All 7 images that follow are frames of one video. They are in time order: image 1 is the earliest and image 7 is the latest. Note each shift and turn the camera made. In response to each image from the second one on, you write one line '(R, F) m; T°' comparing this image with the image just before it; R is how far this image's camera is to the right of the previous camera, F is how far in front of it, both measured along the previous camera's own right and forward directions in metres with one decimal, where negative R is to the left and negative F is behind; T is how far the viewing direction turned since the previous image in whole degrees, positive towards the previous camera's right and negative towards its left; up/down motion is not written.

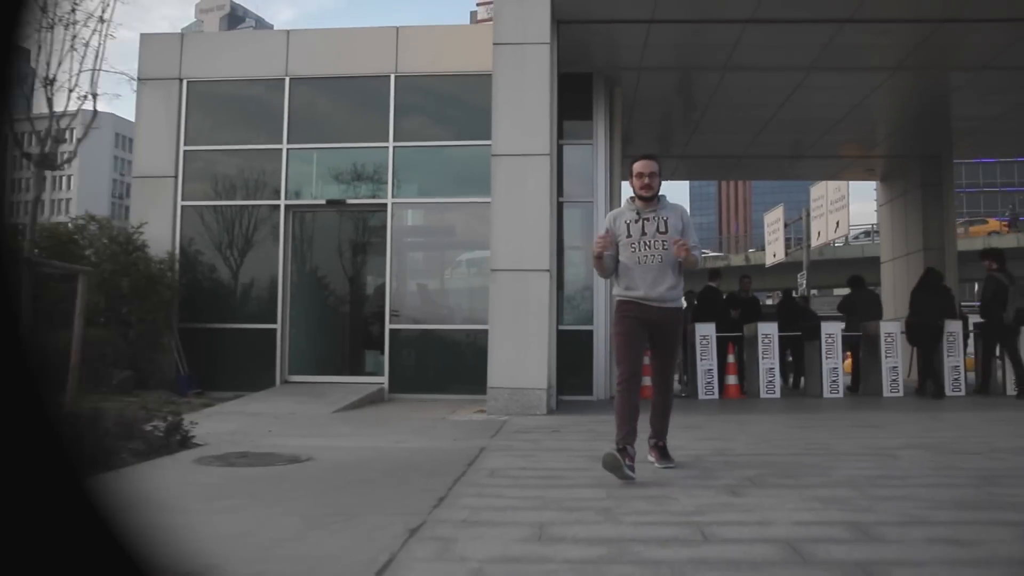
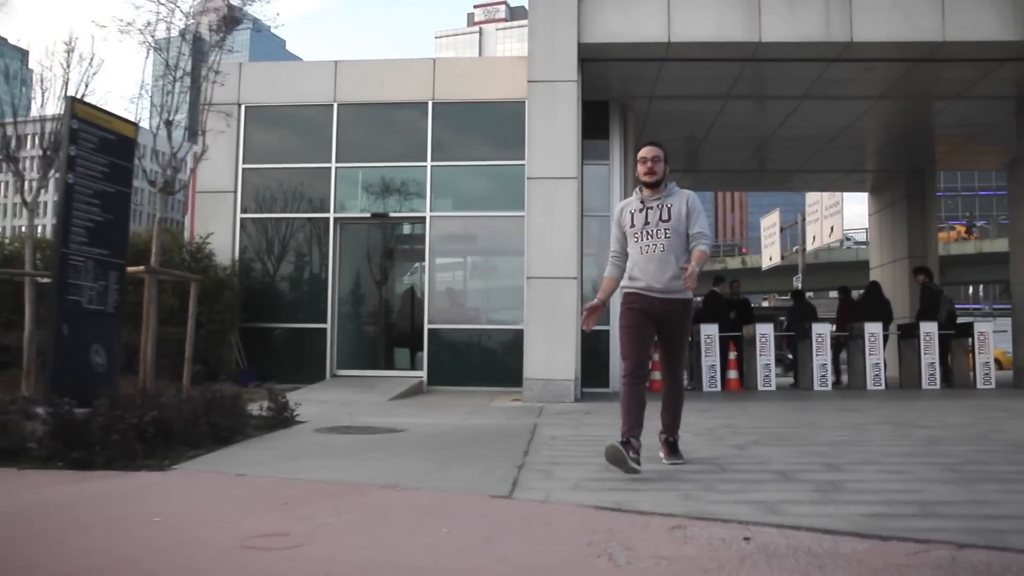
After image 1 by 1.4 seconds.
(-0.5, -1.4) m; 0°
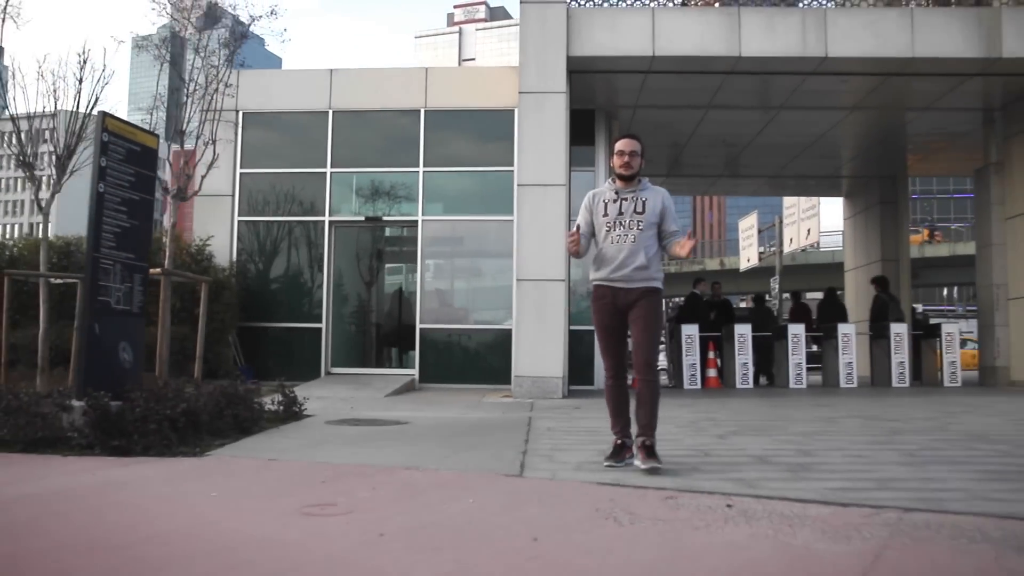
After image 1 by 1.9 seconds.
(-0.2, -0.5) m; +1°
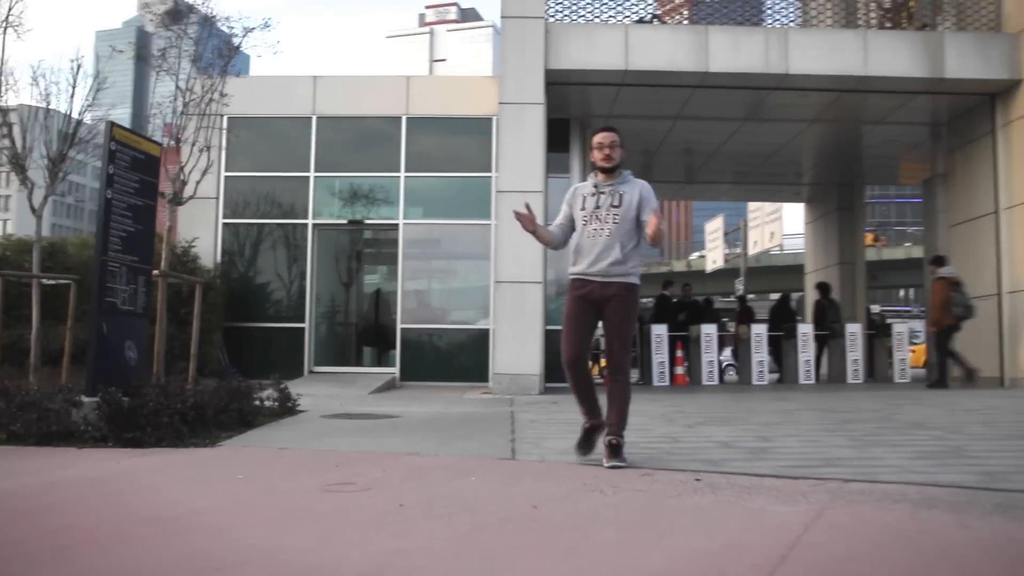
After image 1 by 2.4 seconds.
(-0.1, -0.5) m; +2°
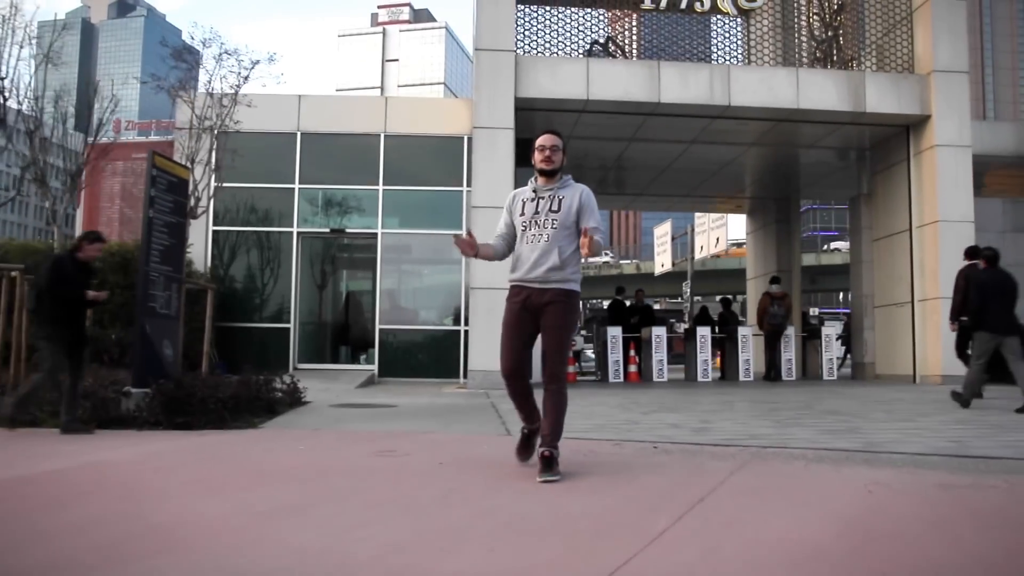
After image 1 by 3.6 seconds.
(-0.4, -1.3) m; +3°
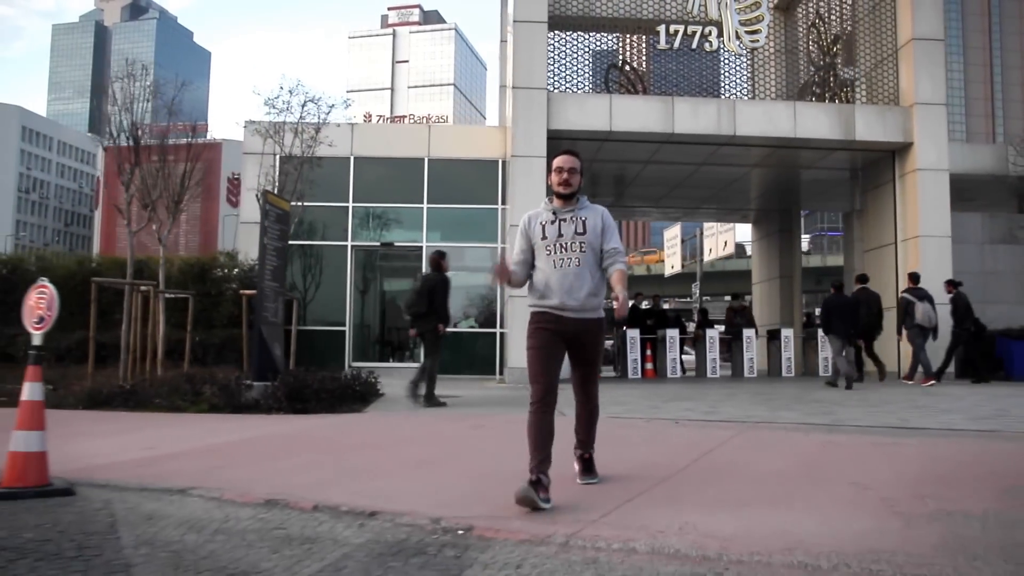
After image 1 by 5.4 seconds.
(-0.4, -2.0) m; -1°
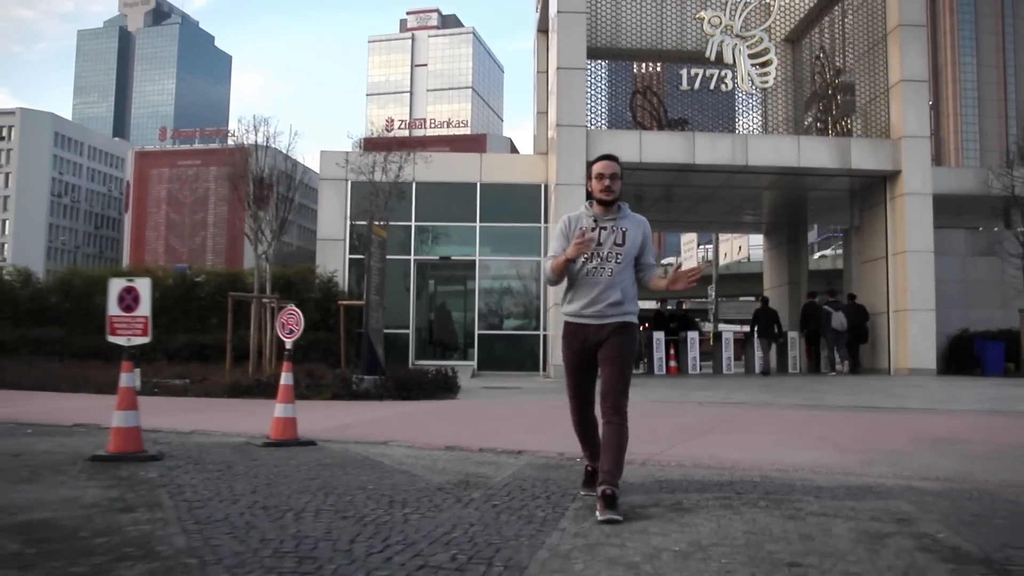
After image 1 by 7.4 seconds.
(-0.6, -2.6) m; -1°
